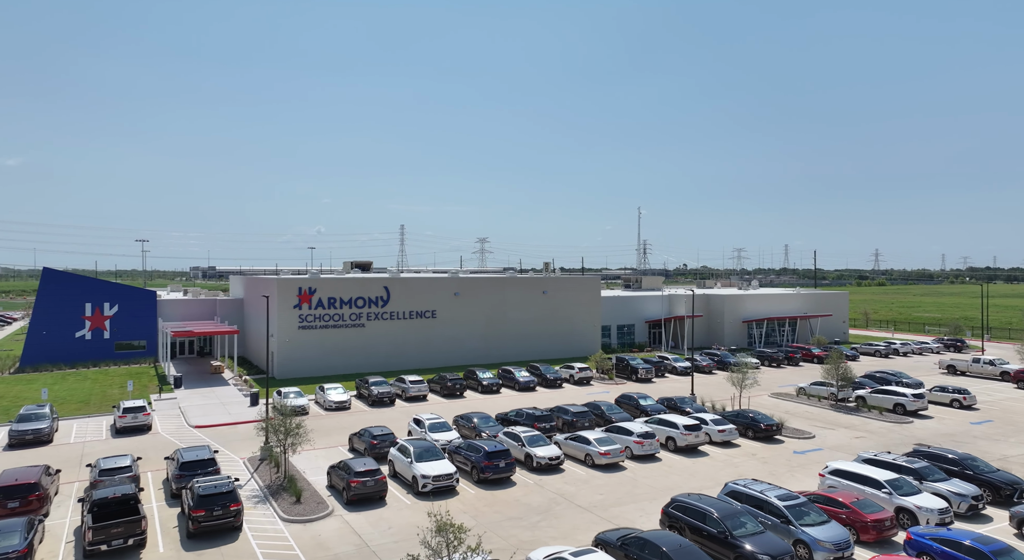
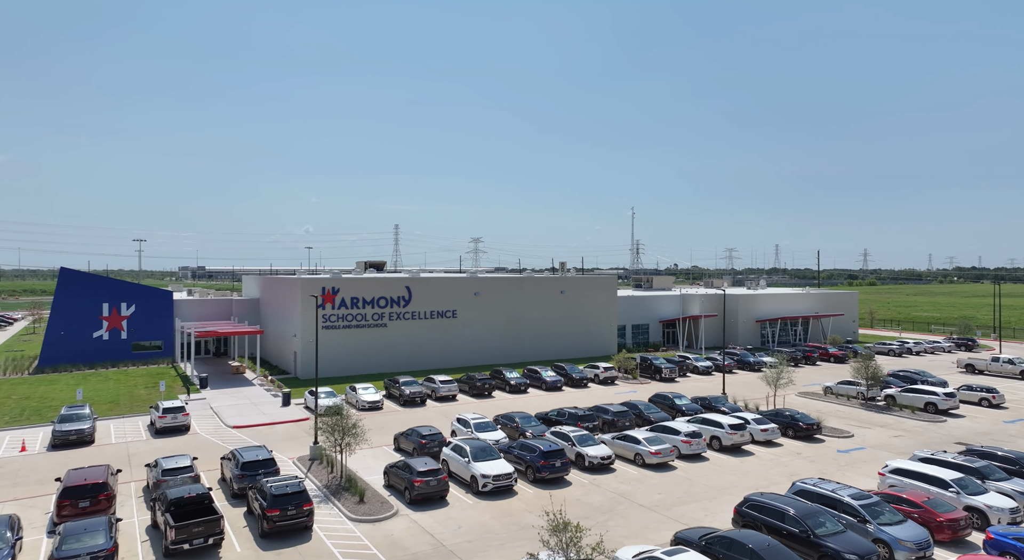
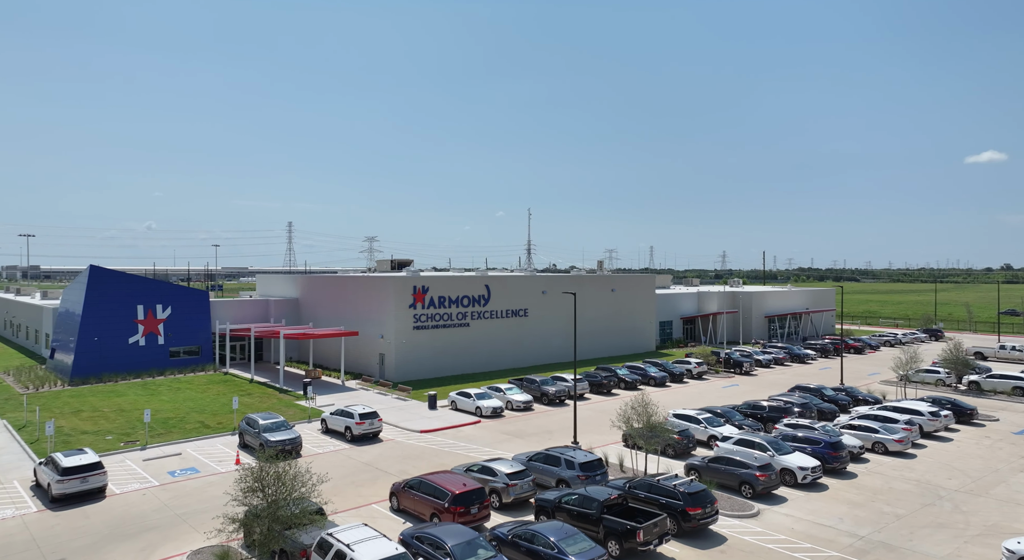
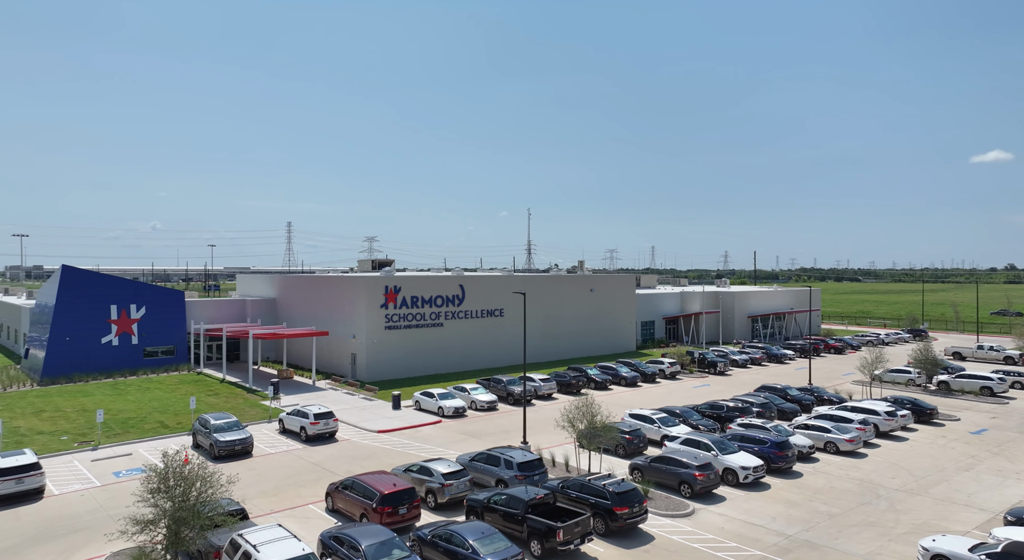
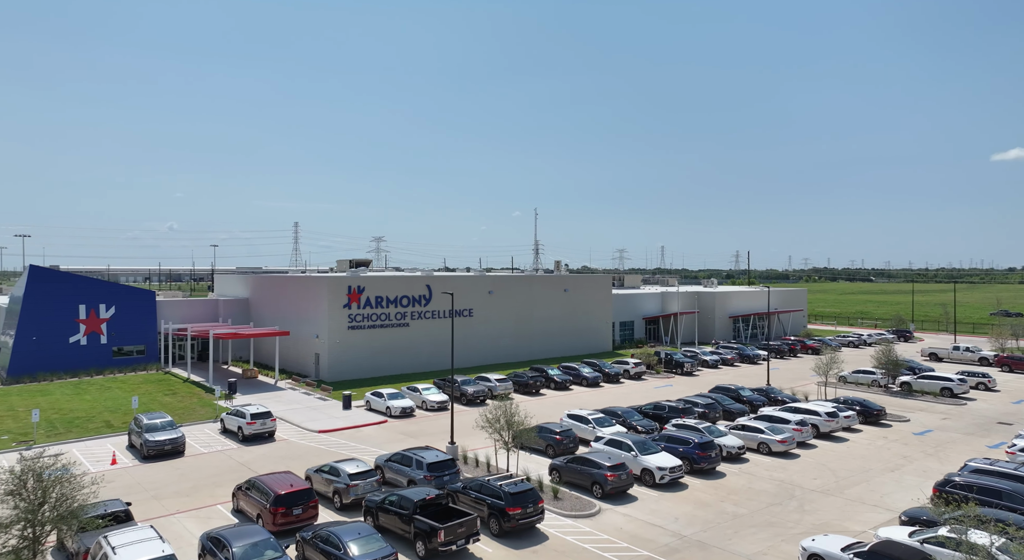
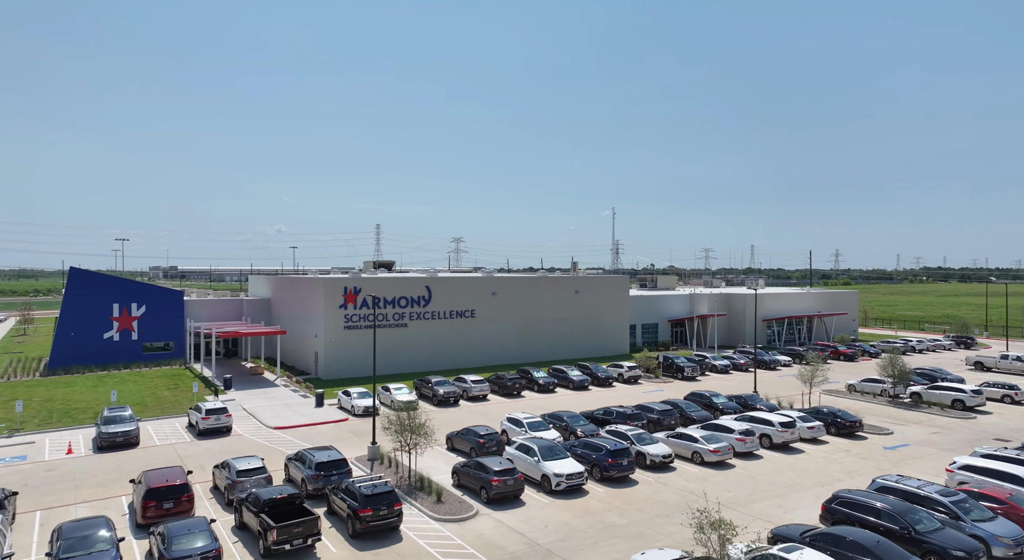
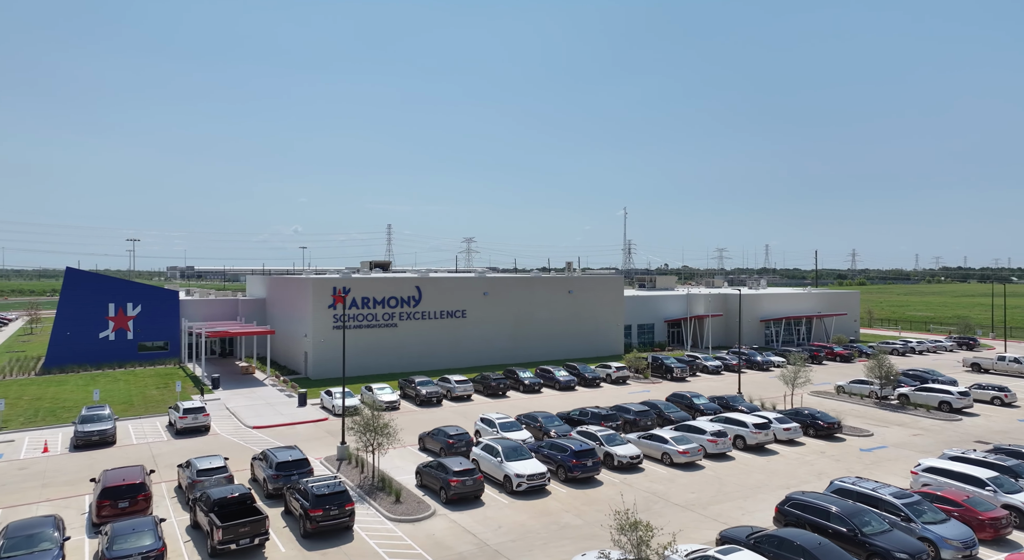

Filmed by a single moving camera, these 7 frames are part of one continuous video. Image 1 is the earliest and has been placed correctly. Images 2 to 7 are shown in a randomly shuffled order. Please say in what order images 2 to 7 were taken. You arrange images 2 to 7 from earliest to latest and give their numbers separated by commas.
2, 7, 6, 5, 4, 3
